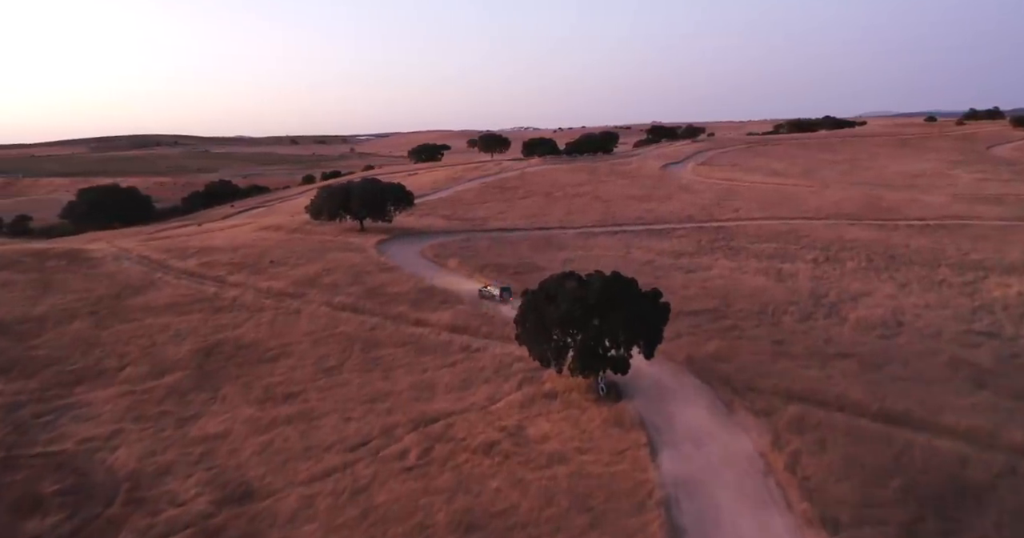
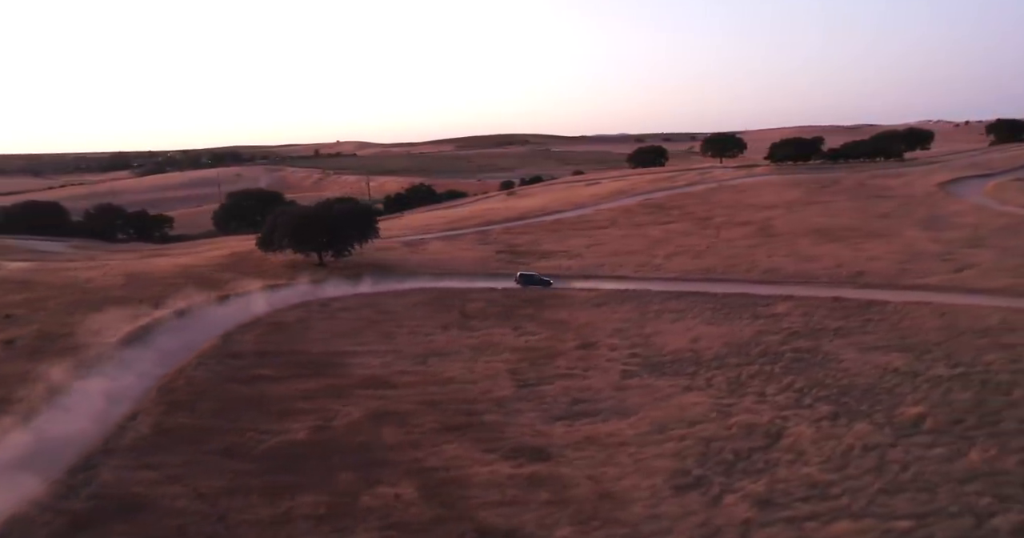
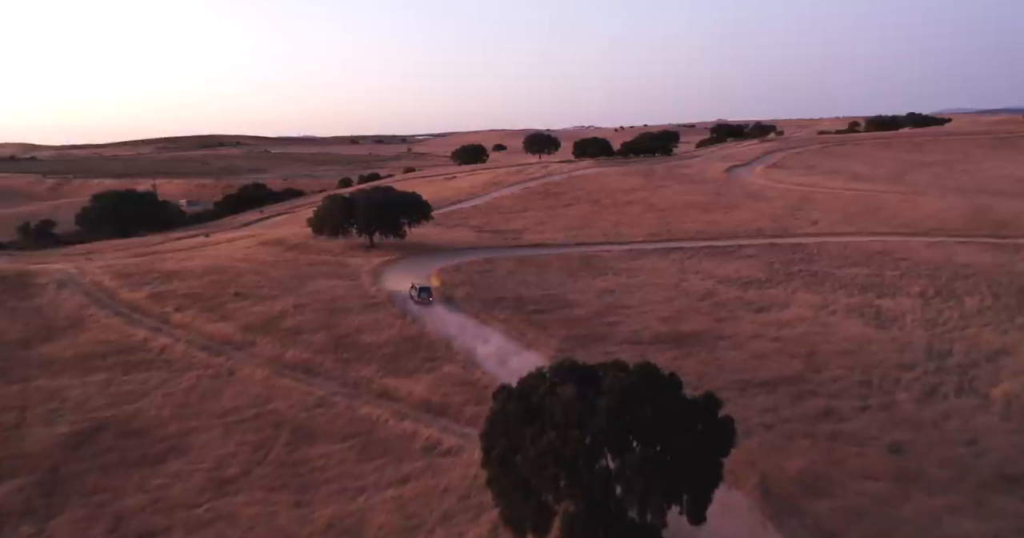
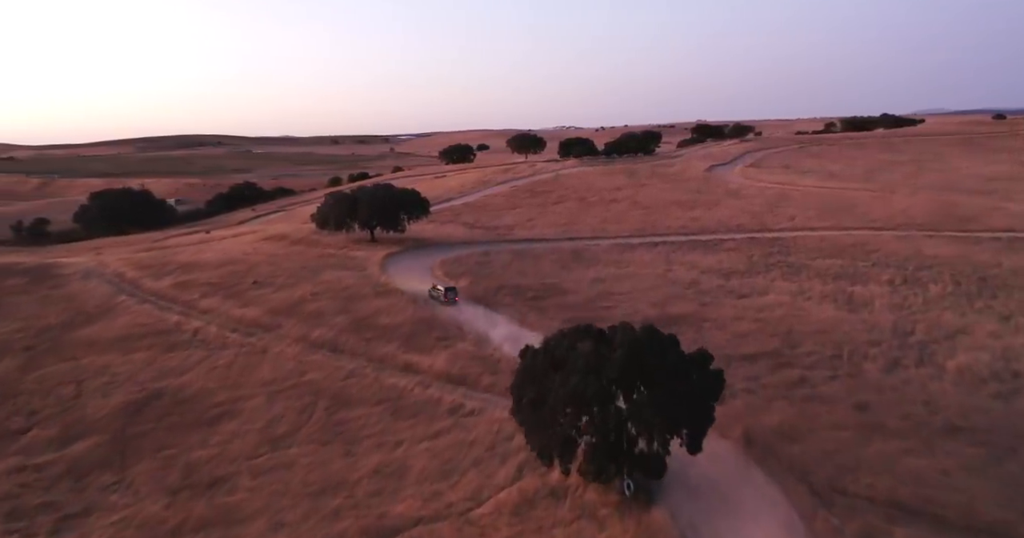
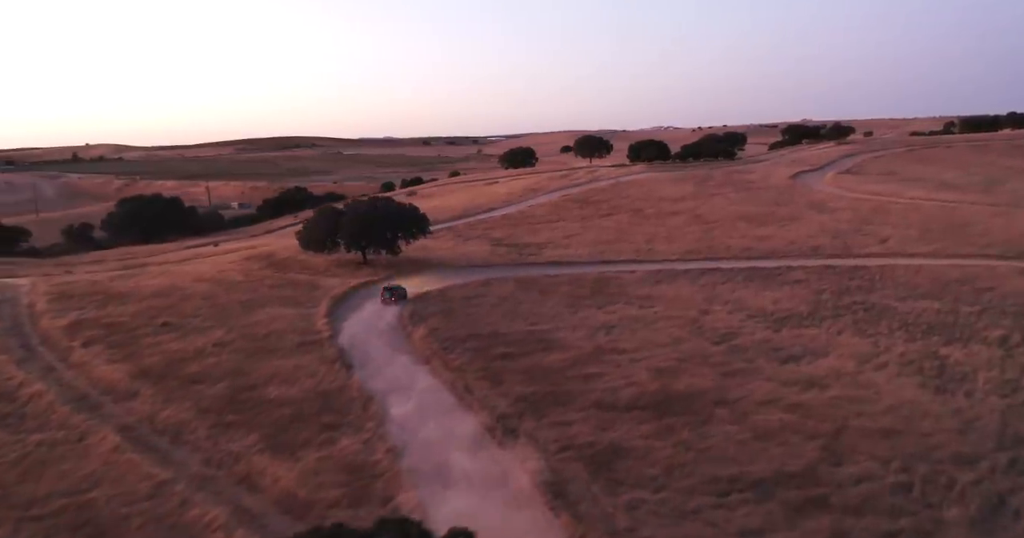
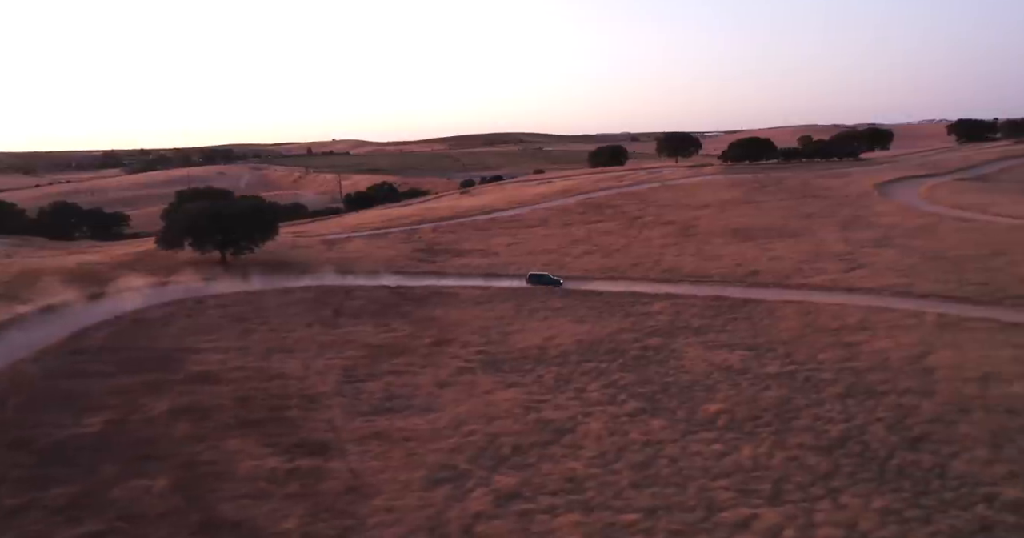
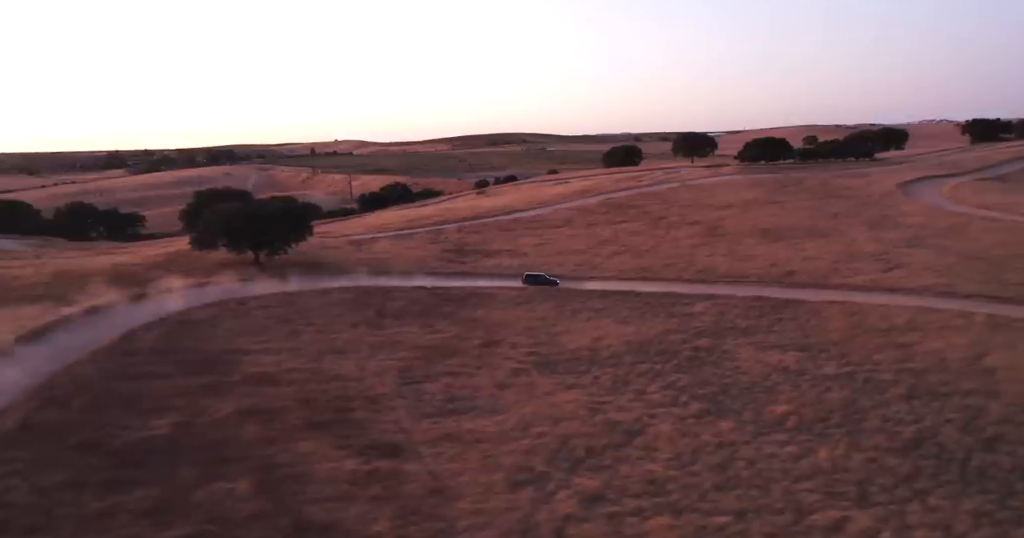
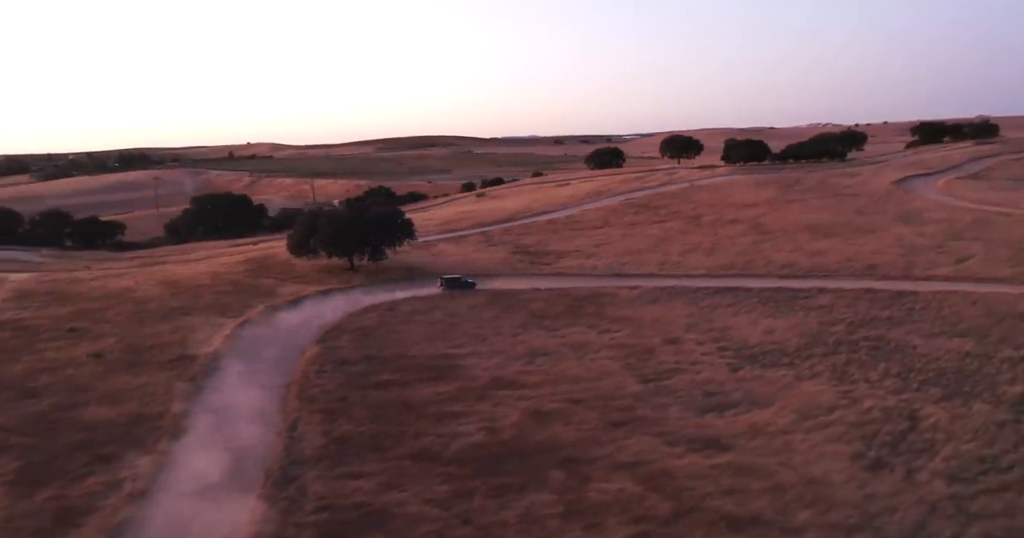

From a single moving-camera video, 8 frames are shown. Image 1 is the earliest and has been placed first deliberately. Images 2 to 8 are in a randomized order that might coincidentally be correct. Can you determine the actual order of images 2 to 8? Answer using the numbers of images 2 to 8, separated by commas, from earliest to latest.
4, 3, 5, 8, 2, 7, 6
